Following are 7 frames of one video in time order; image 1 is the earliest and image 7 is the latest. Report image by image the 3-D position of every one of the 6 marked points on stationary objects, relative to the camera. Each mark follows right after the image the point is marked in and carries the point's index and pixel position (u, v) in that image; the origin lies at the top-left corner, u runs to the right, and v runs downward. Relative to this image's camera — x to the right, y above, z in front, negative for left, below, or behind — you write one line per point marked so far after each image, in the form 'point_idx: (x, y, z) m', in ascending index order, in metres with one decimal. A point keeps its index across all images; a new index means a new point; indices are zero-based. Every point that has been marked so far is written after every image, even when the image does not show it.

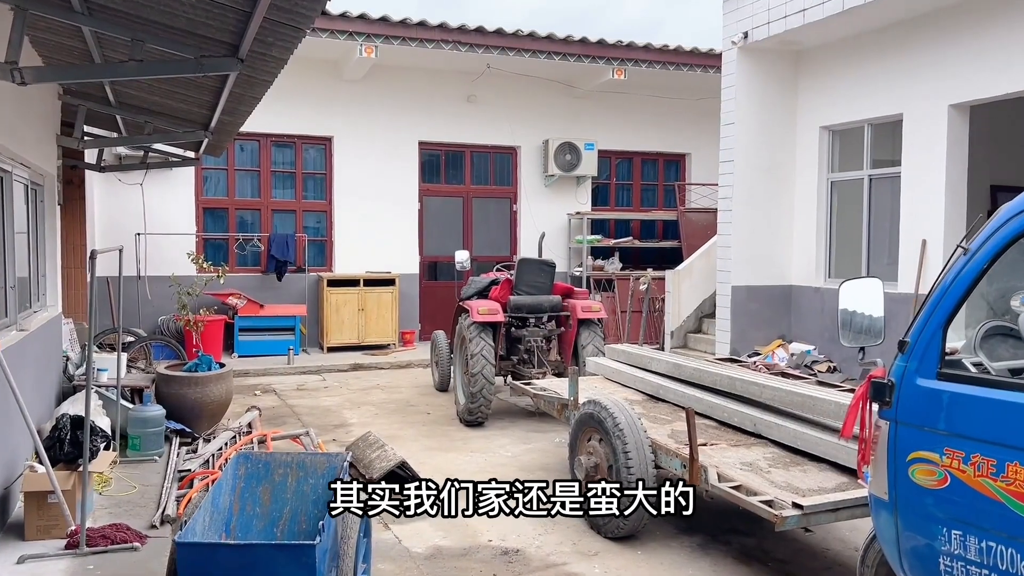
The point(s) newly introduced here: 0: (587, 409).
0: (+0.4, -0.7, +4.5) m
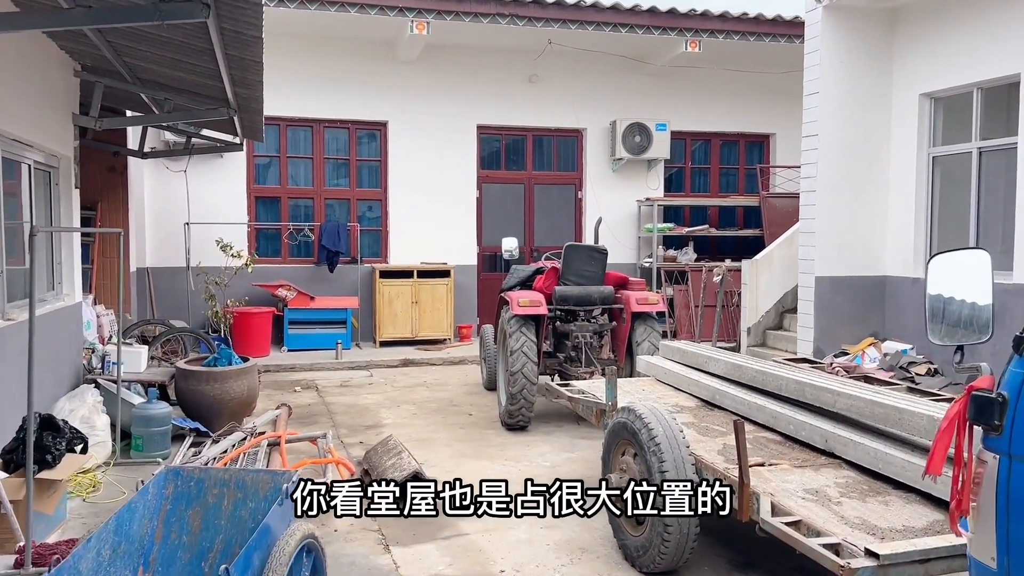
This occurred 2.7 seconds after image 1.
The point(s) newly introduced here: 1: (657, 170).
0: (+0.5, -0.6, +3.8) m
1: (+1.8, +1.5, +10.6) m
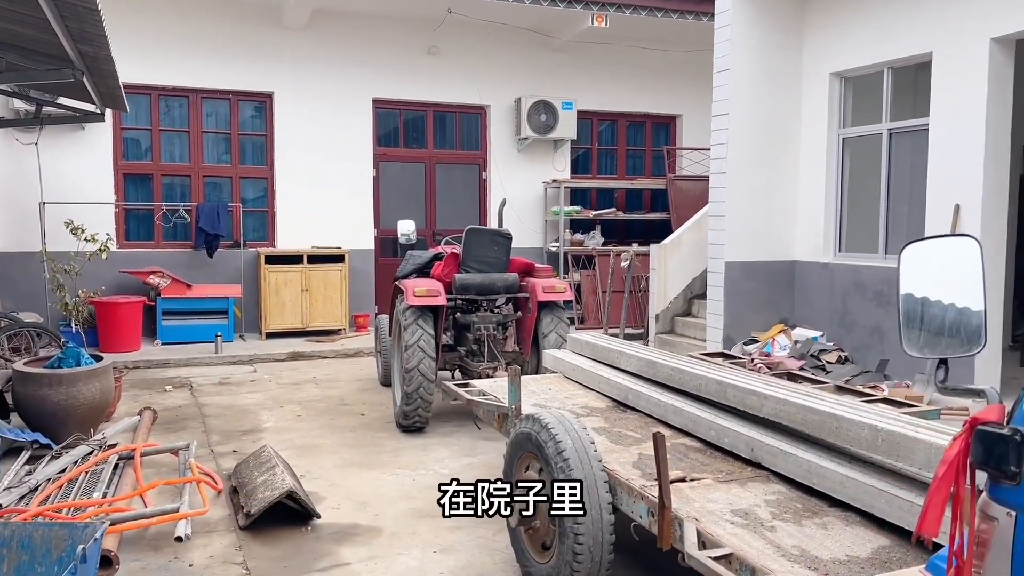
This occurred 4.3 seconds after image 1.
0: (+0.1, -0.5, +3.3) m
1: (+0.6, +1.7, +10.2) m
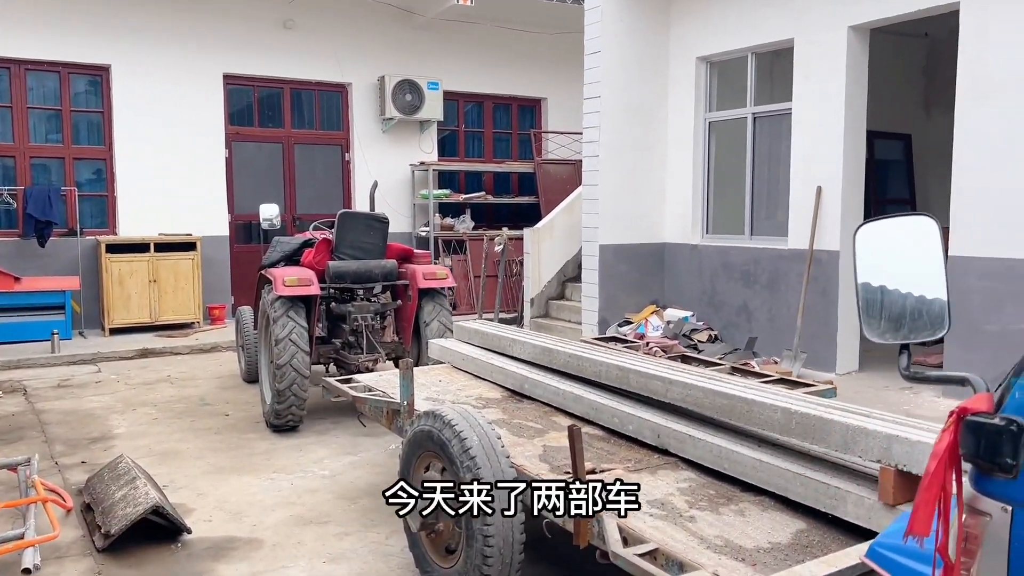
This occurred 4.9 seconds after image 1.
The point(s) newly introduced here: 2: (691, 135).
0: (-0.3, -0.5, +3.1) m
1: (-1.0, +1.8, +9.9) m
2: (+1.5, +1.3, +7.1) m
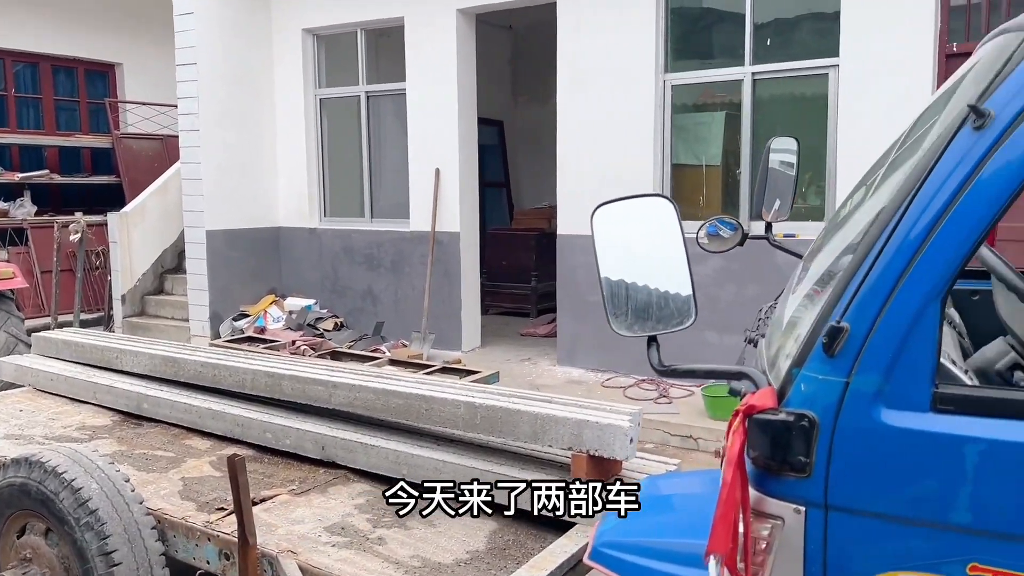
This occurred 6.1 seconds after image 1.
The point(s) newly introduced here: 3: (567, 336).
0: (-1.4, -0.5, +2.3) m
1: (-5.2, +1.8, +8.0) m
2: (-1.7, +1.4, +6.7) m
3: (+0.4, -0.3, +5.8) m
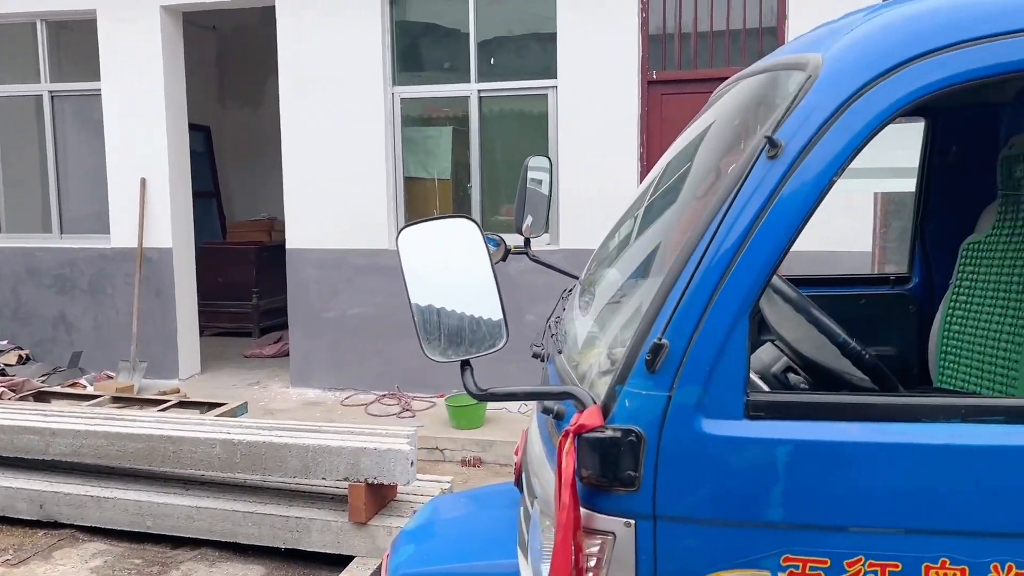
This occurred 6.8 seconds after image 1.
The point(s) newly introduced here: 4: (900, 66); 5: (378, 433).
0: (-1.9, -0.6, +1.7) m
1: (-7.5, +1.5, +5.8) m
2: (-3.7, +1.2, +5.7) m
3: (-1.4, -0.4, +5.5) m
4: (+0.5, +0.3, +1.1) m
5: (-0.4, -0.4, +2.3) m
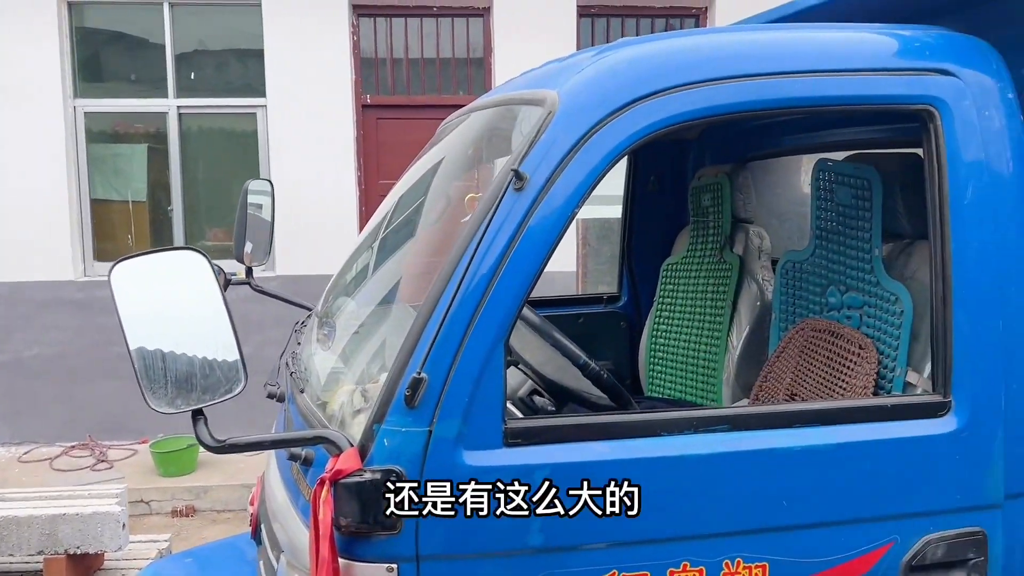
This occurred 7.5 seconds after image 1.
0: (-2.3, -0.8, +0.9) m
1: (-9.0, +1.1, +3.0) m
2: (-5.3, +0.9, +4.2) m
3: (-3.1, -0.7, +4.7) m
4: (+0.2, +0.3, +1.2) m
5: (-1.0, -0.5, +2.0) m
